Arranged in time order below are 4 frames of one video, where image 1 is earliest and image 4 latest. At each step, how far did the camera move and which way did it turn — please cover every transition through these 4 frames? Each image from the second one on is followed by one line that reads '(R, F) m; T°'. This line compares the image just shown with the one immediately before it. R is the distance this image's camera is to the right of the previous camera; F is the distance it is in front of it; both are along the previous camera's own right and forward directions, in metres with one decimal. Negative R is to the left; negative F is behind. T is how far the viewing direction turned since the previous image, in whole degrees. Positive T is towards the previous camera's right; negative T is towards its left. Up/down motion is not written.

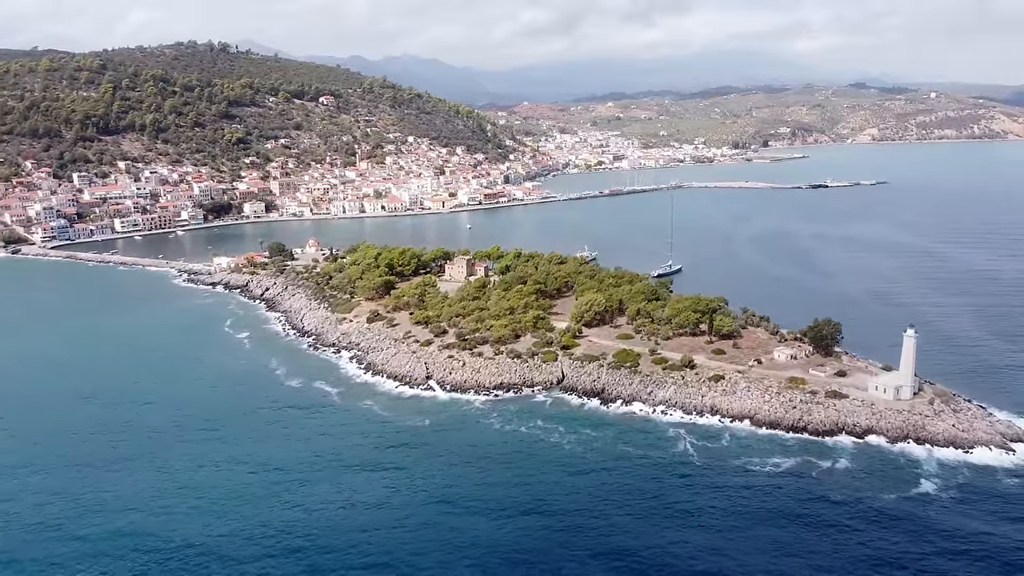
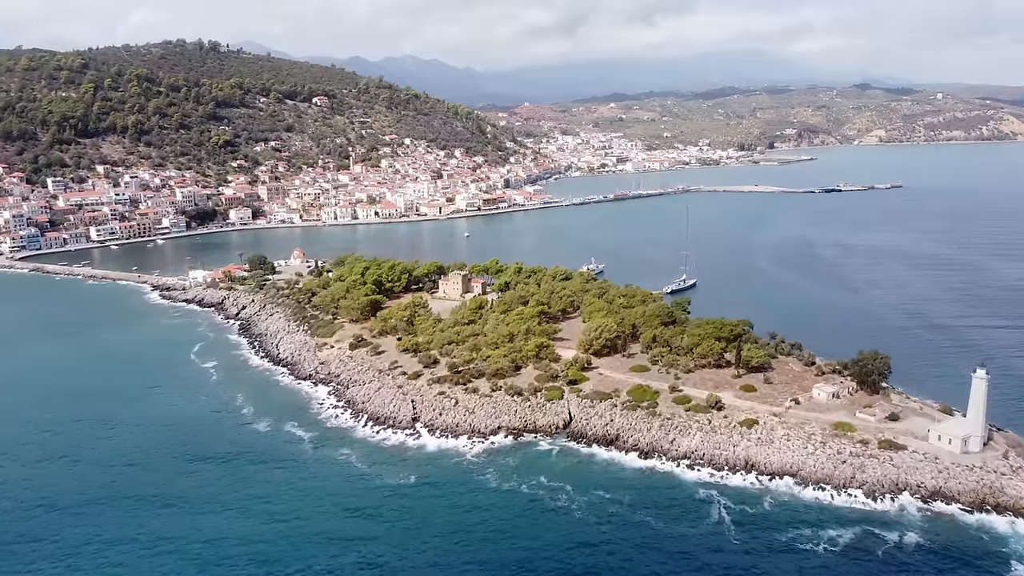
(+0.1, +4.2) m; 0°
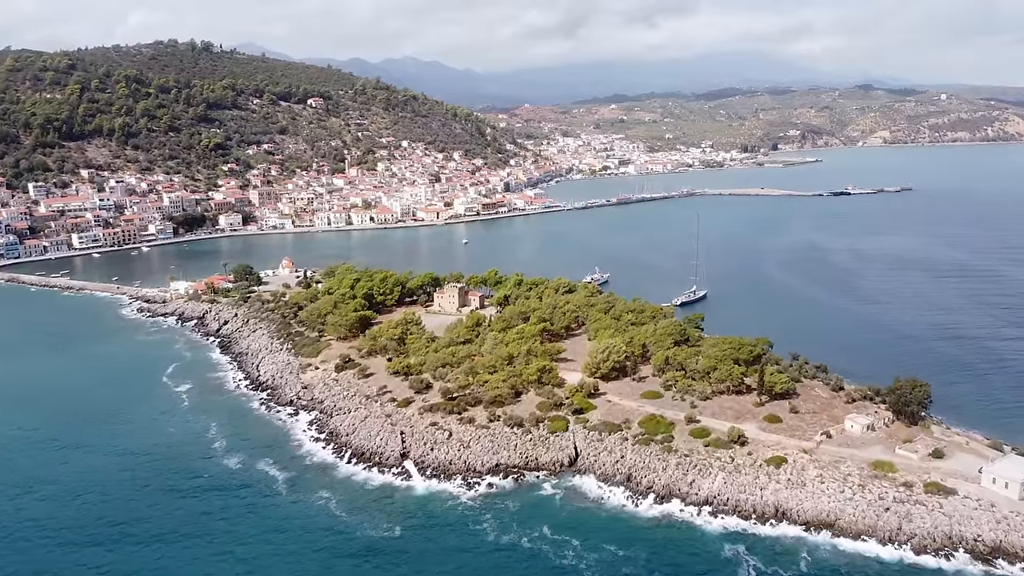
(0.0, +2.7) m; 0°
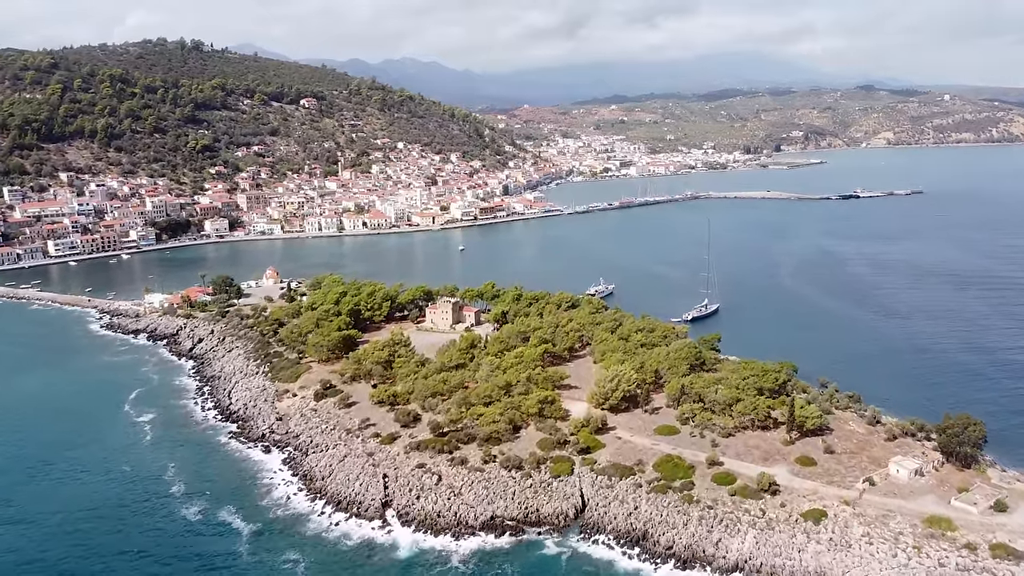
(+0.1, +3.1) m; 0°
